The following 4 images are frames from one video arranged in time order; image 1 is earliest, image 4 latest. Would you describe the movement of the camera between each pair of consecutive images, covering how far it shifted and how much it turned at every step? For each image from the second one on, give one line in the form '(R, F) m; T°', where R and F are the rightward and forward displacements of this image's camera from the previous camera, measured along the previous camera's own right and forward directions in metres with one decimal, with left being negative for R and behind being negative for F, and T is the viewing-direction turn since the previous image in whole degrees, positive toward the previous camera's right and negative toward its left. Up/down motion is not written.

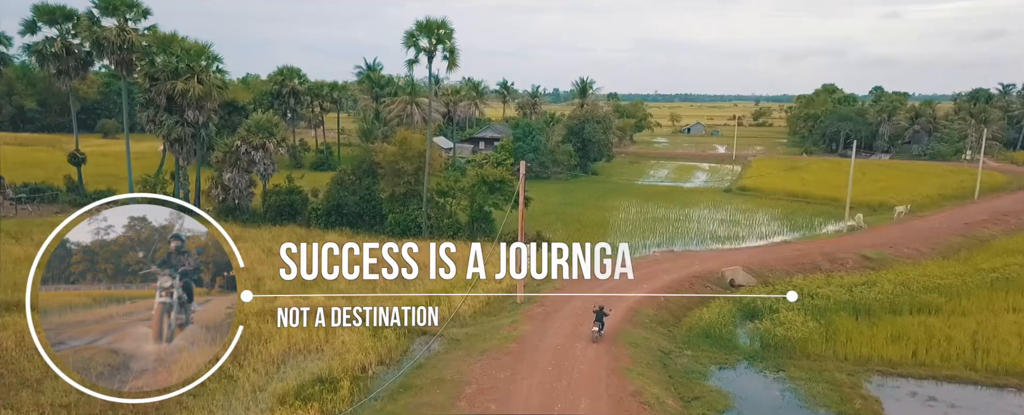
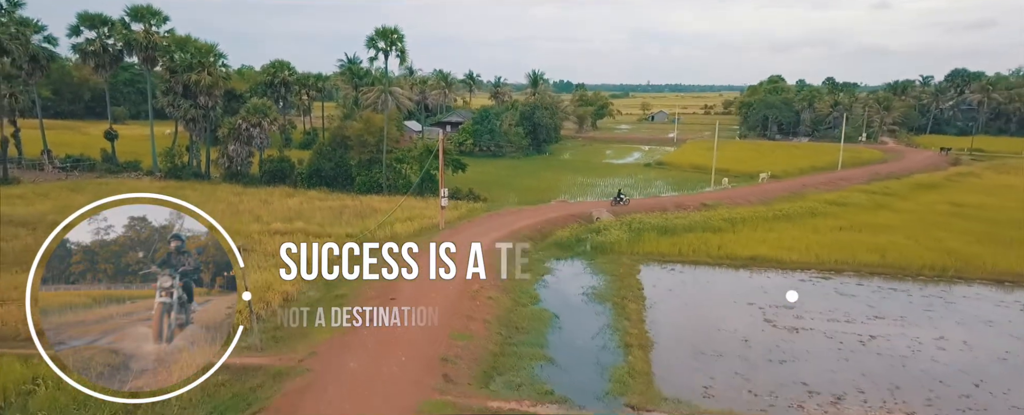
(+2.1, -5.5) m; +1°
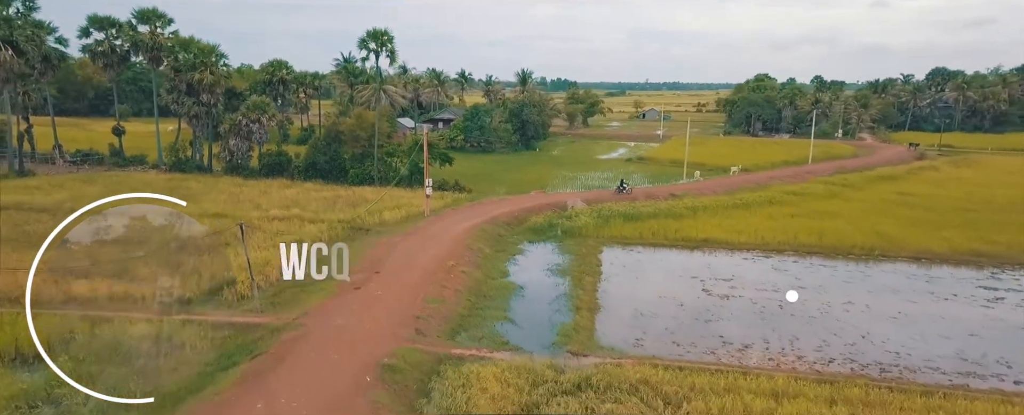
(+0.6, -1.6) m; 0°
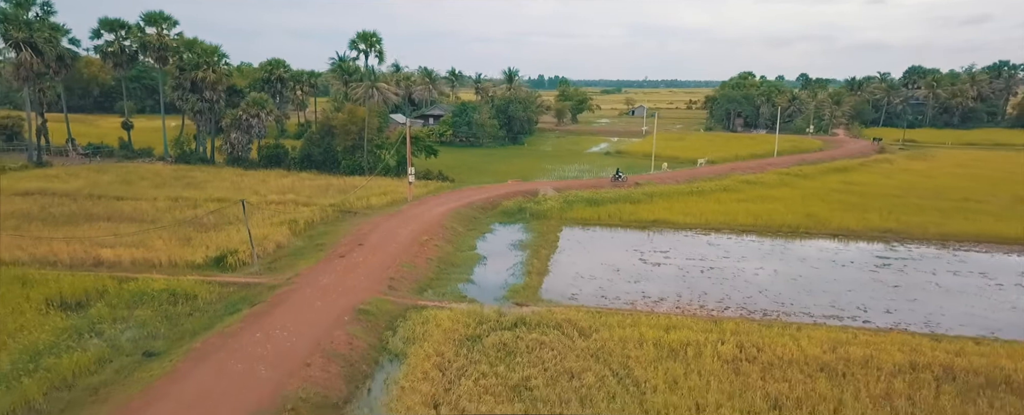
(+0.8, -2.0) m; 0°
